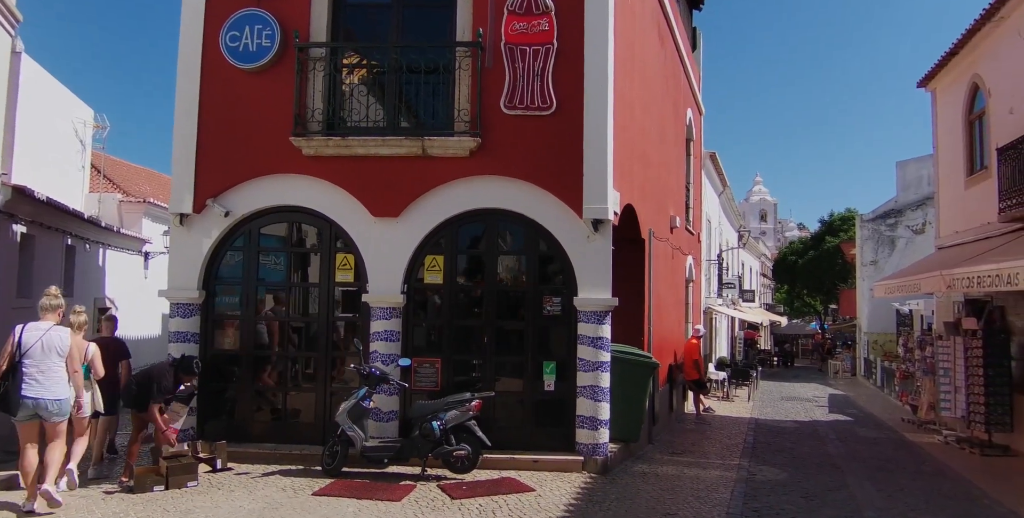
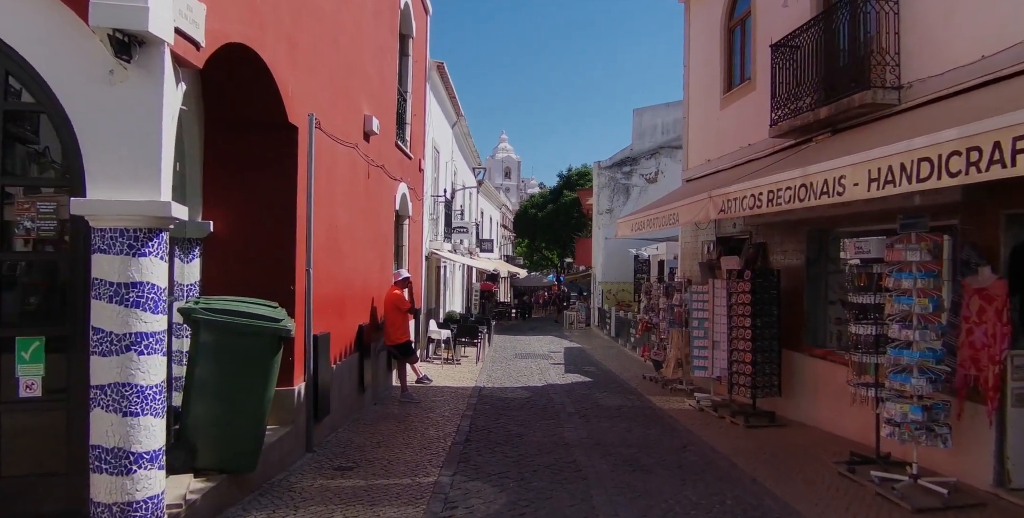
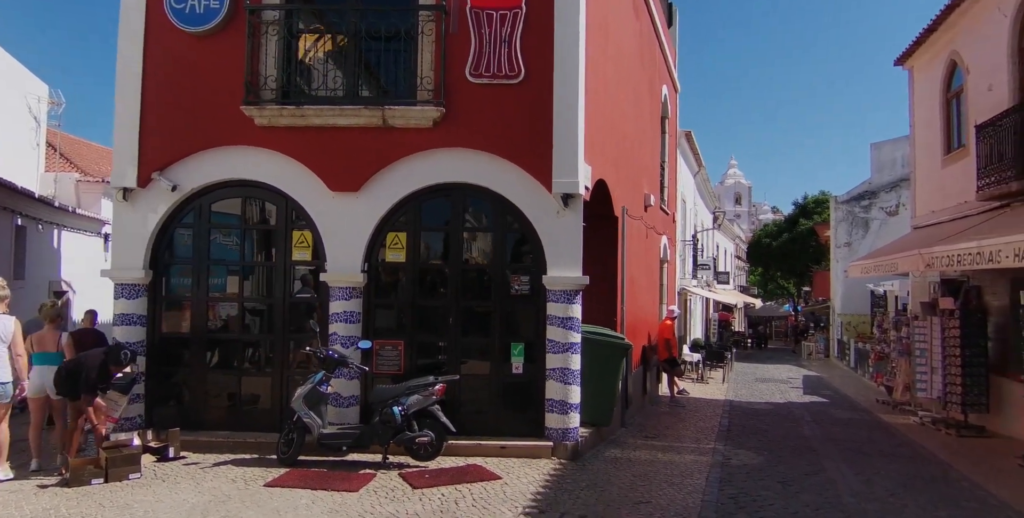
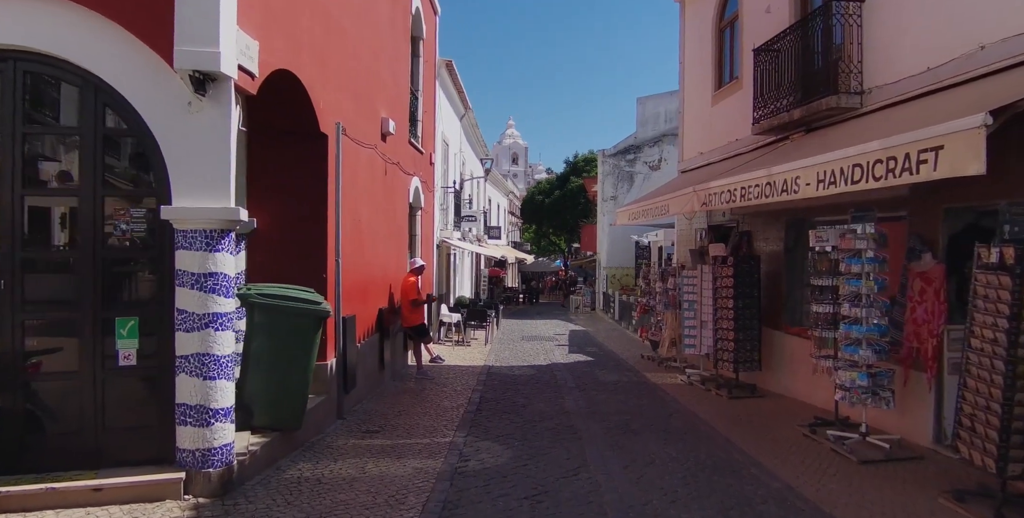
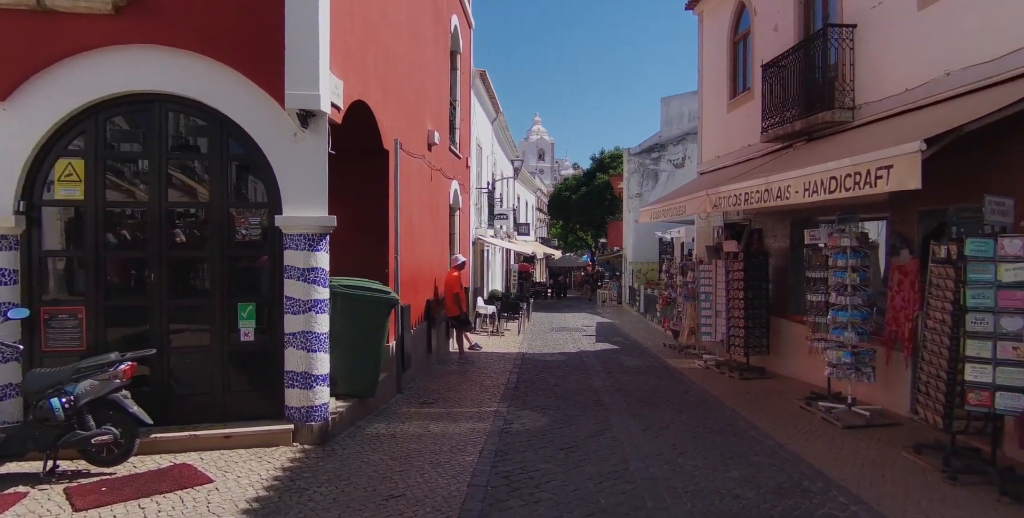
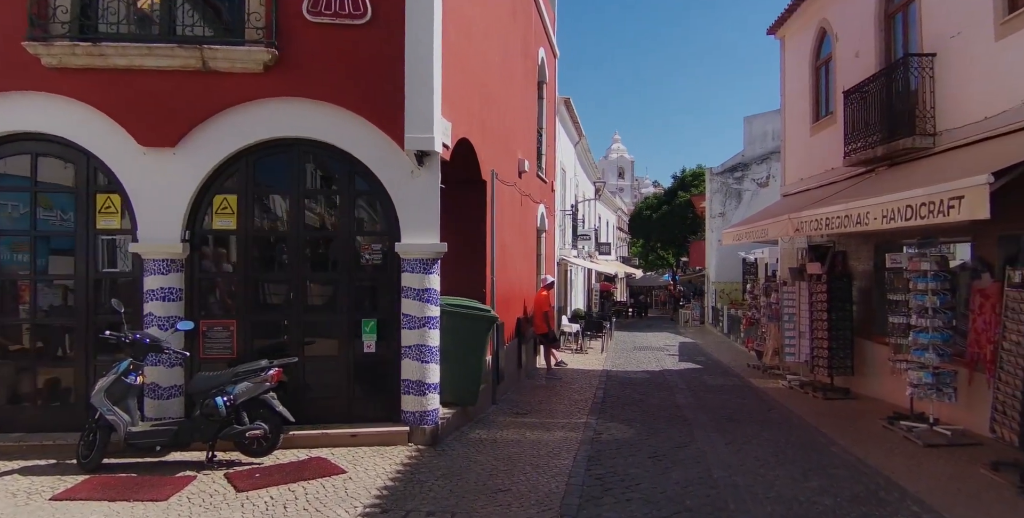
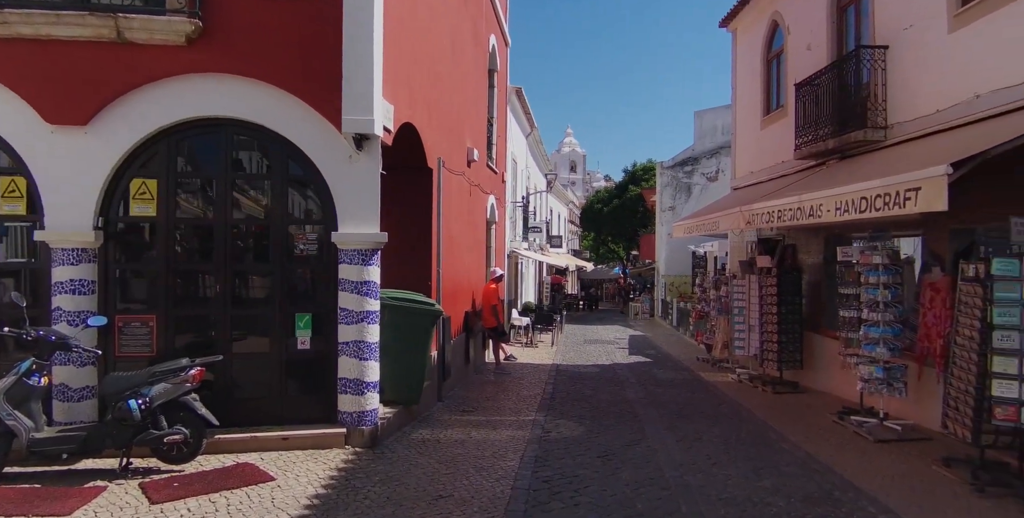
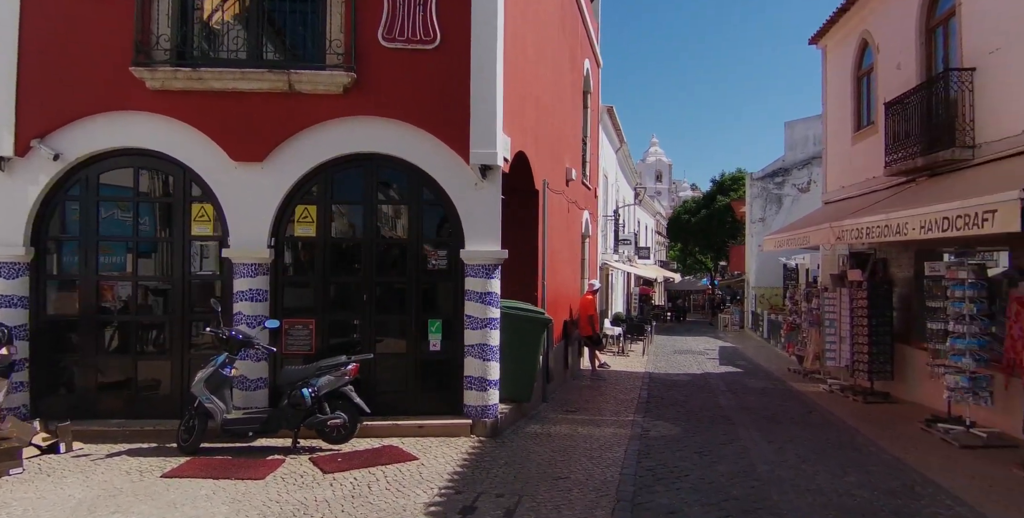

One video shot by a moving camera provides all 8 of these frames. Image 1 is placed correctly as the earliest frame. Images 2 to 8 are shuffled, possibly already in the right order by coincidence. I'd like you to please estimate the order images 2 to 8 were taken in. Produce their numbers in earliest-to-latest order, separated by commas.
3, 8, 6, 7, 5, 4, 2
